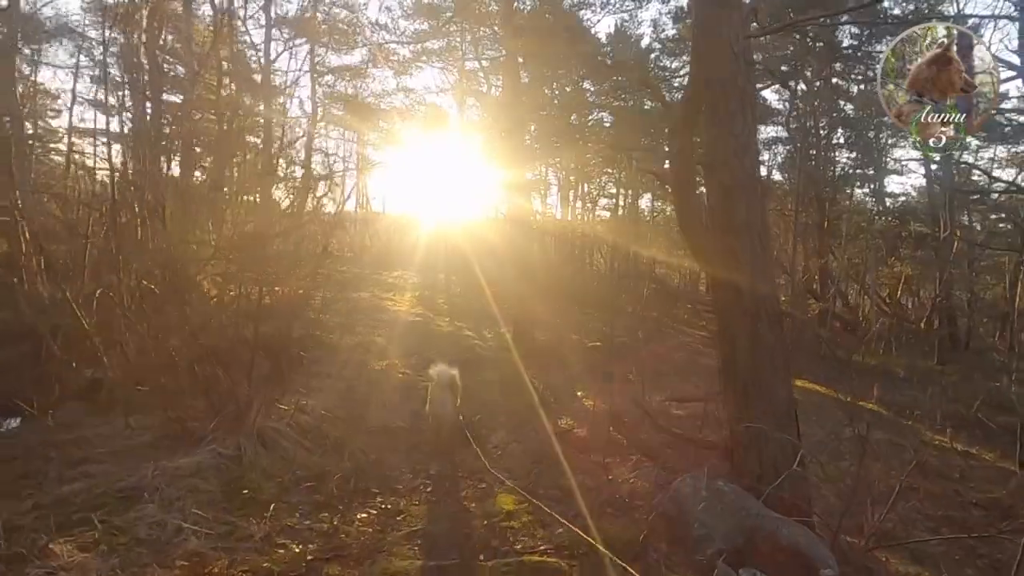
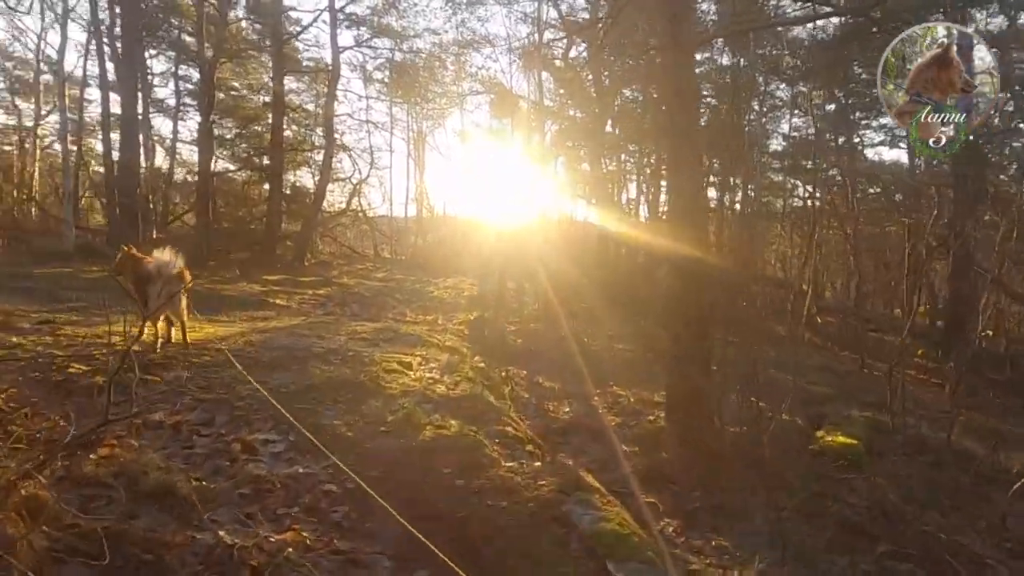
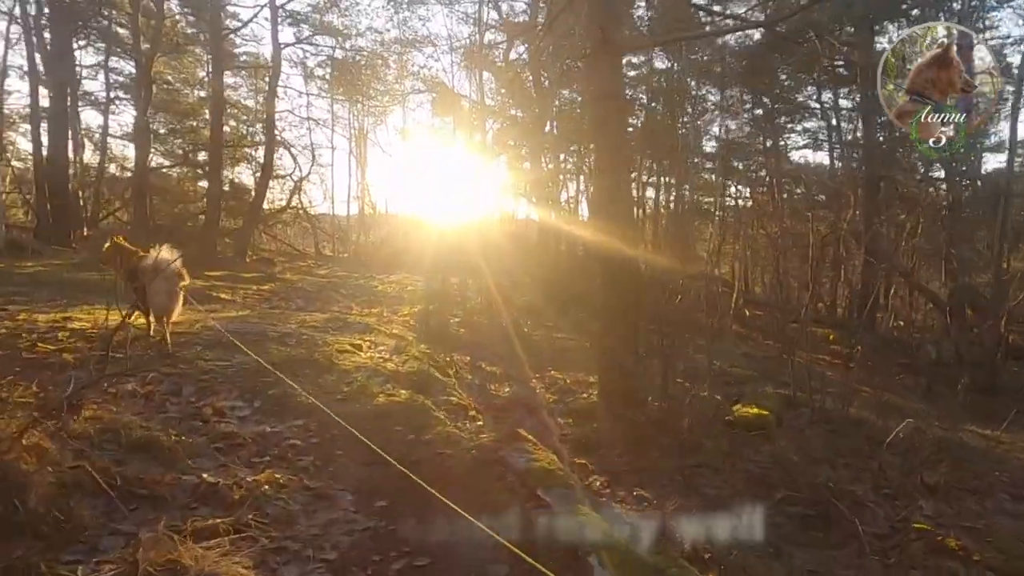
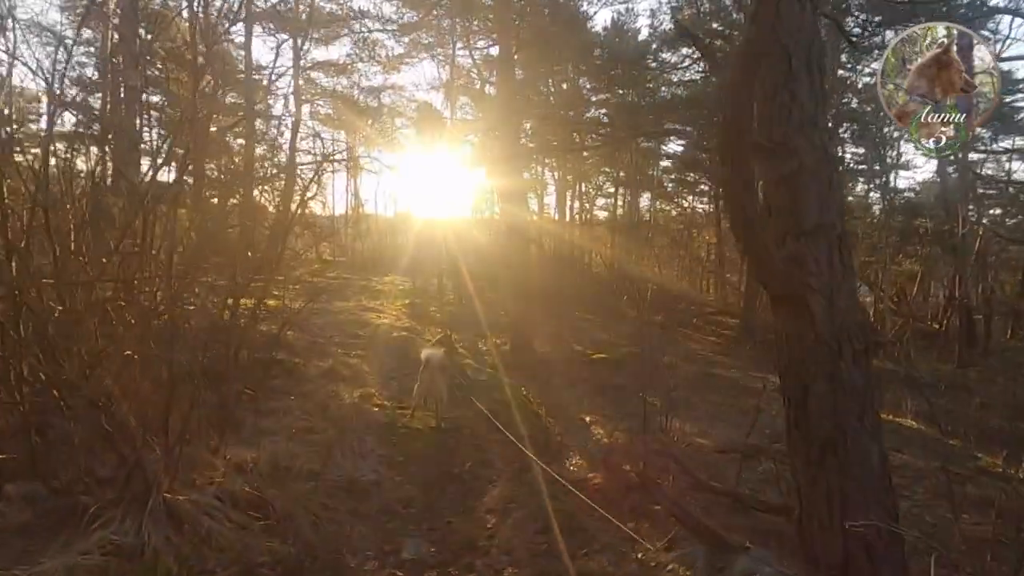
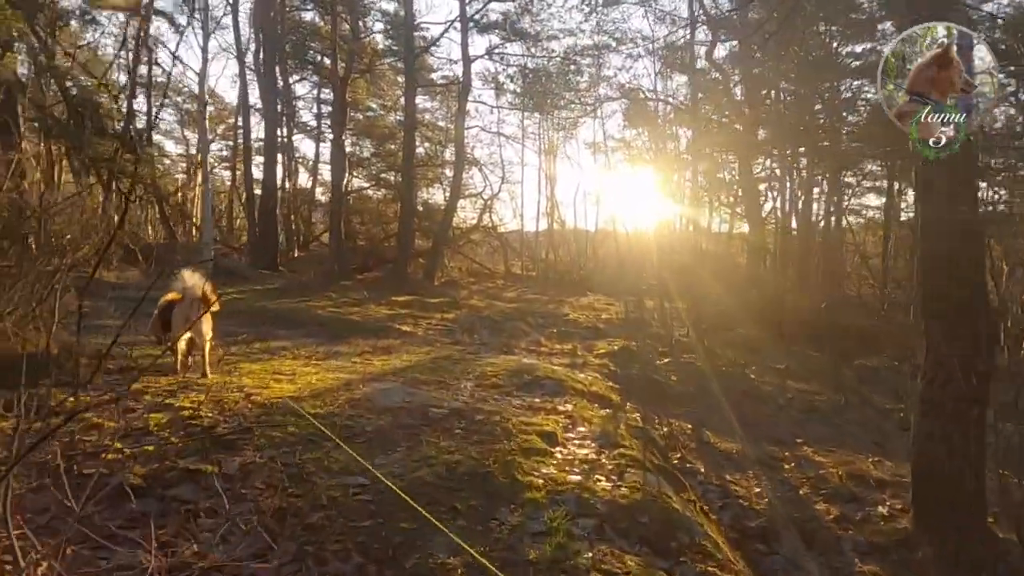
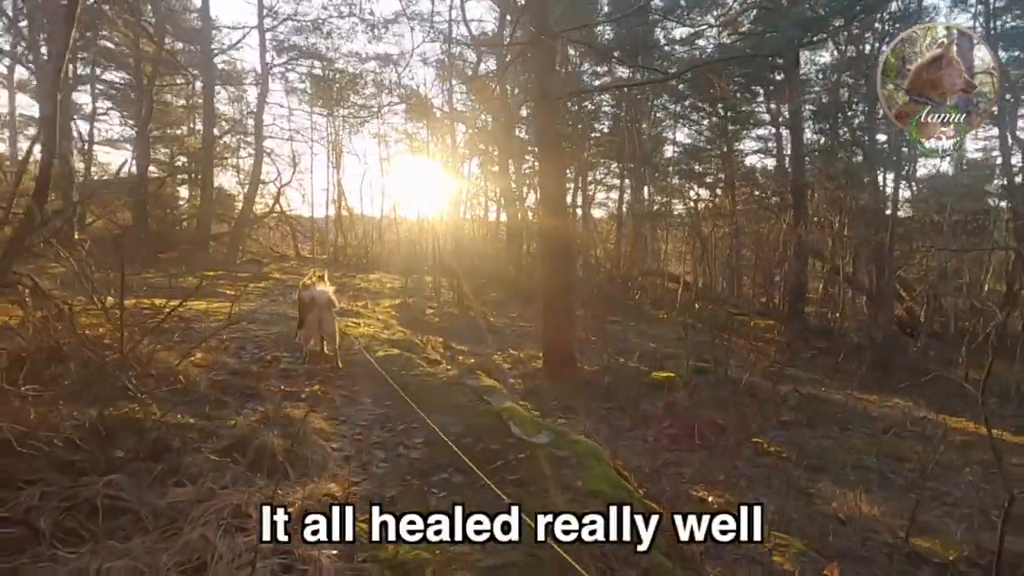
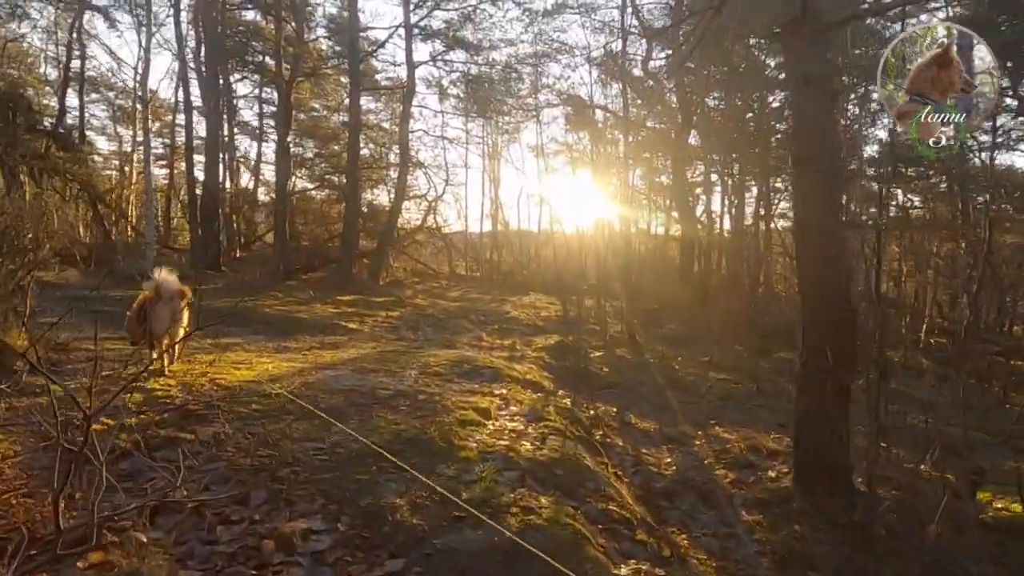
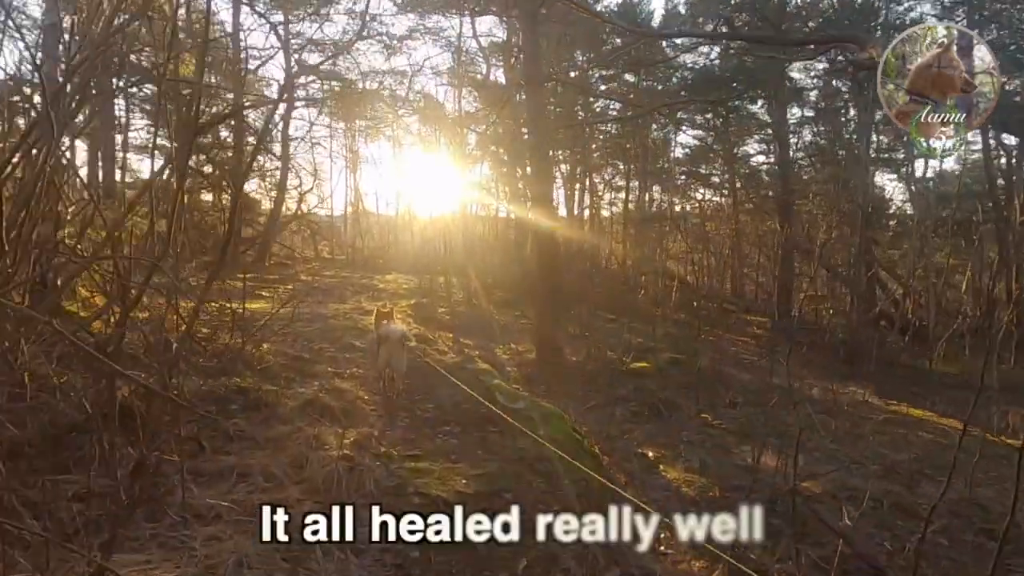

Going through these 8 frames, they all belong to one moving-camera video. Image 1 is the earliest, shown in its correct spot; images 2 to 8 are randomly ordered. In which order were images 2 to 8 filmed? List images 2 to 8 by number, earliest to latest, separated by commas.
4, 8, 6, 3, 2, 7, 5
